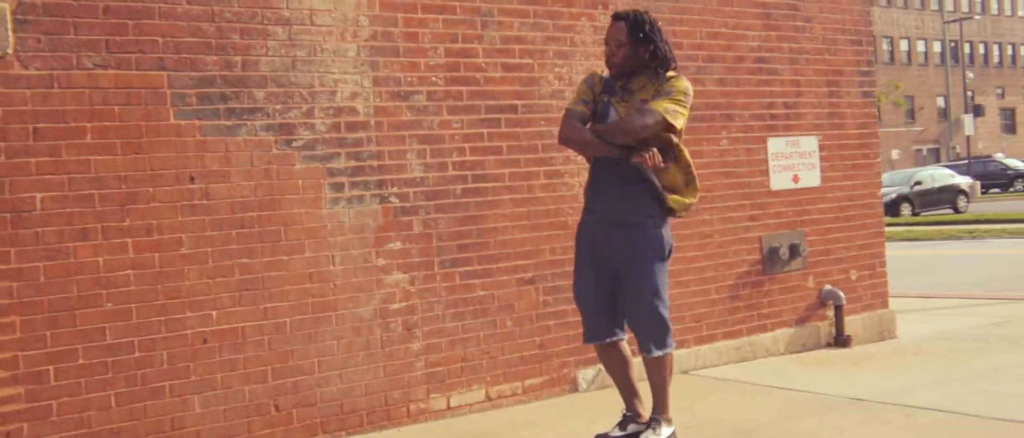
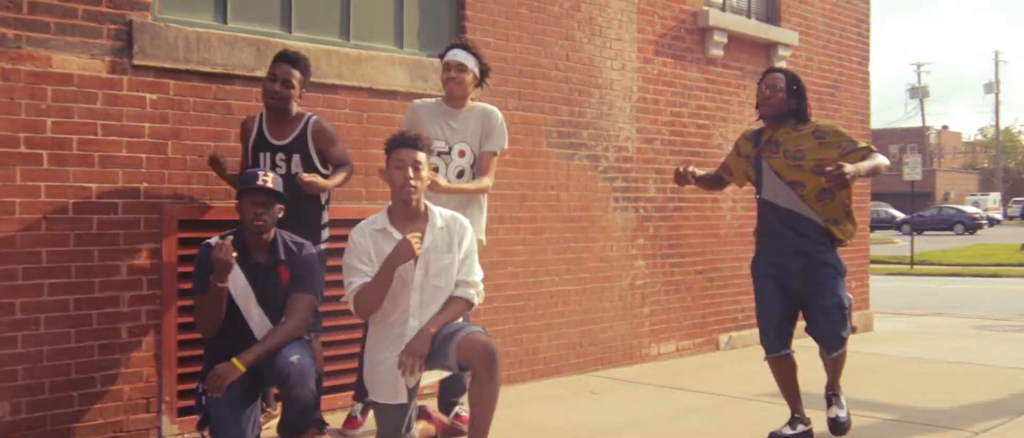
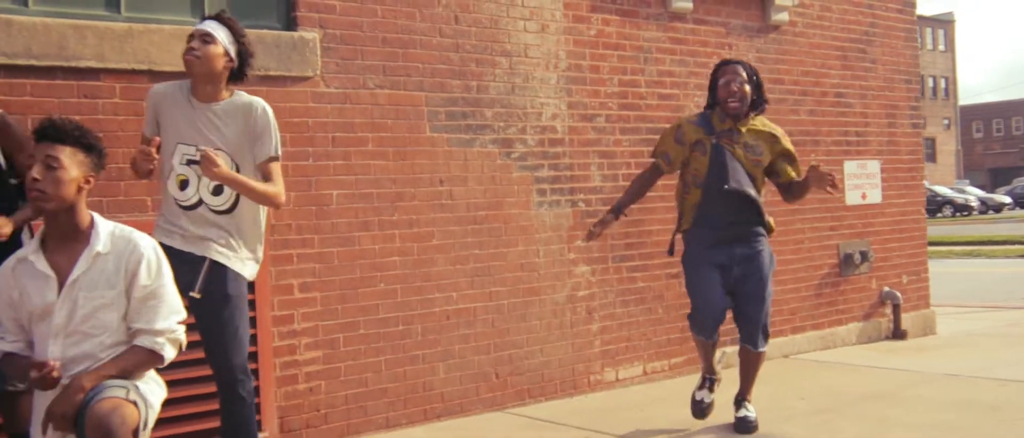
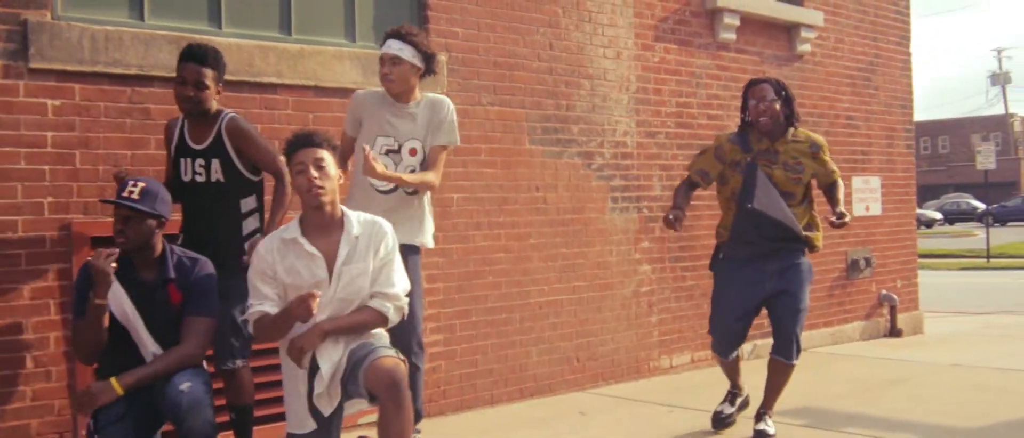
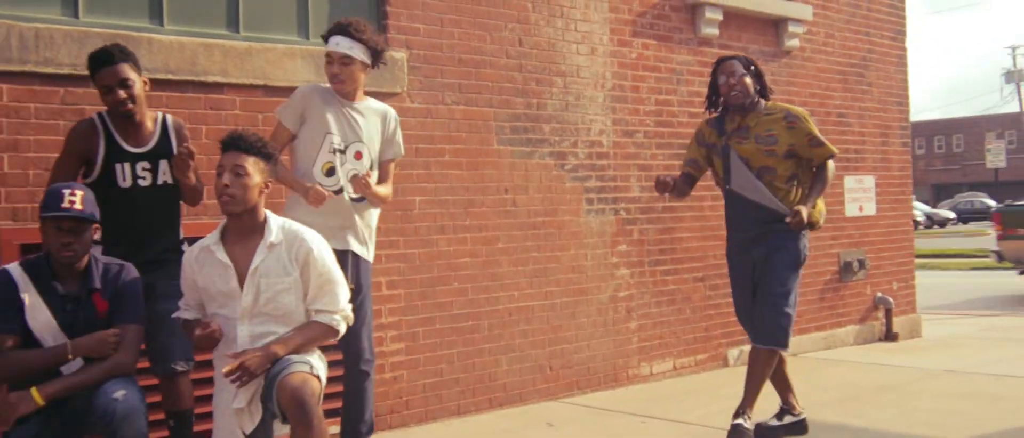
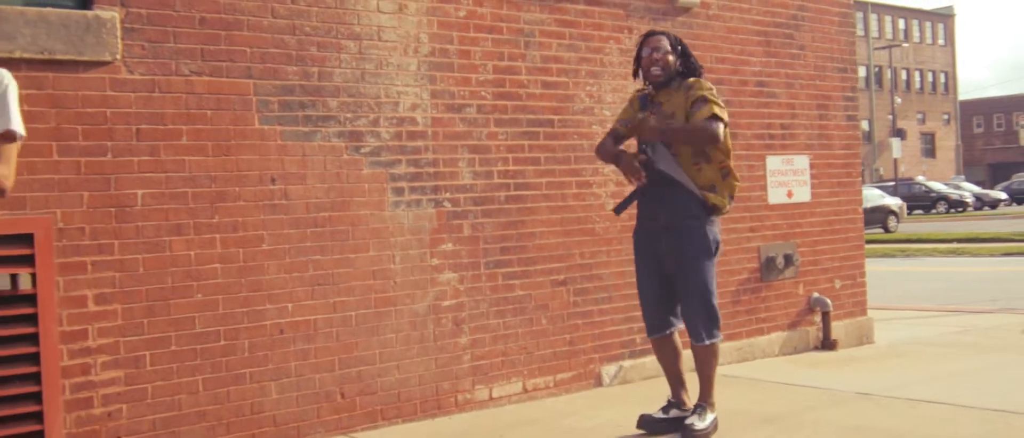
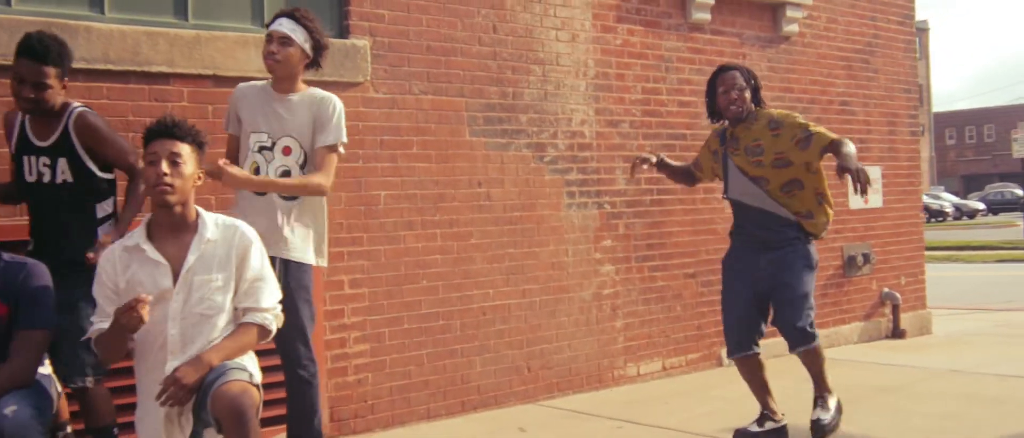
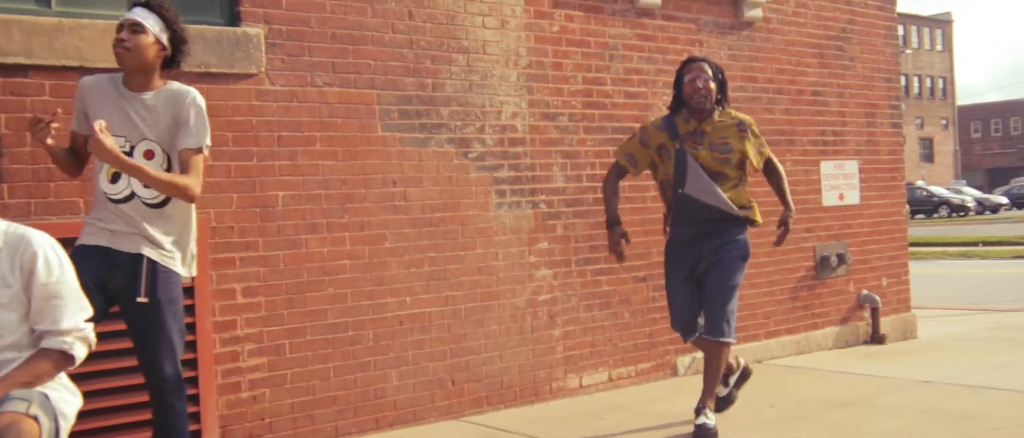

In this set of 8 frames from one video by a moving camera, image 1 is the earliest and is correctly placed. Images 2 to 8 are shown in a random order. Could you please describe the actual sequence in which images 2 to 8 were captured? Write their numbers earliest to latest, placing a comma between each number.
6, 8, 3, 7, 5, 4, 2
